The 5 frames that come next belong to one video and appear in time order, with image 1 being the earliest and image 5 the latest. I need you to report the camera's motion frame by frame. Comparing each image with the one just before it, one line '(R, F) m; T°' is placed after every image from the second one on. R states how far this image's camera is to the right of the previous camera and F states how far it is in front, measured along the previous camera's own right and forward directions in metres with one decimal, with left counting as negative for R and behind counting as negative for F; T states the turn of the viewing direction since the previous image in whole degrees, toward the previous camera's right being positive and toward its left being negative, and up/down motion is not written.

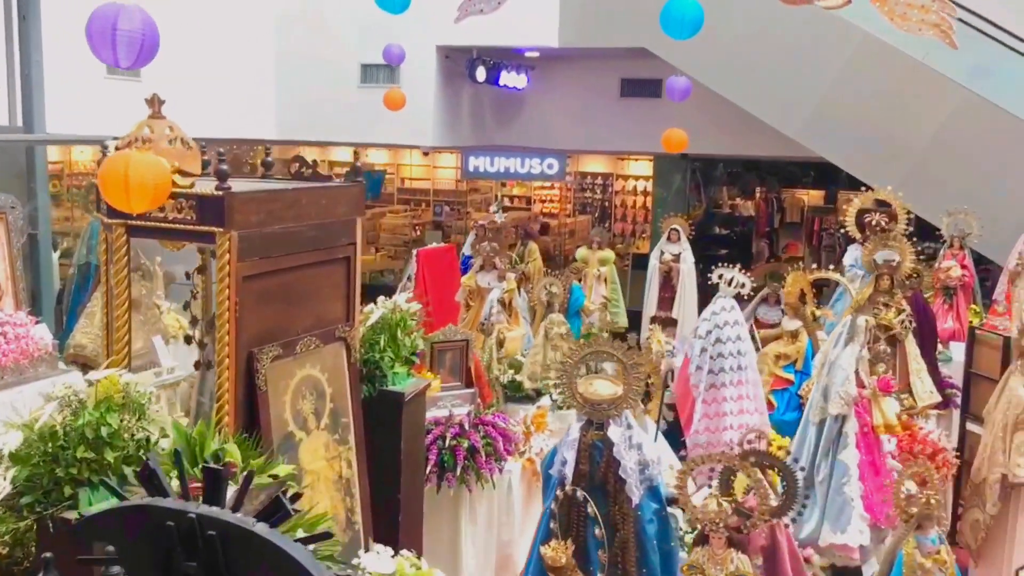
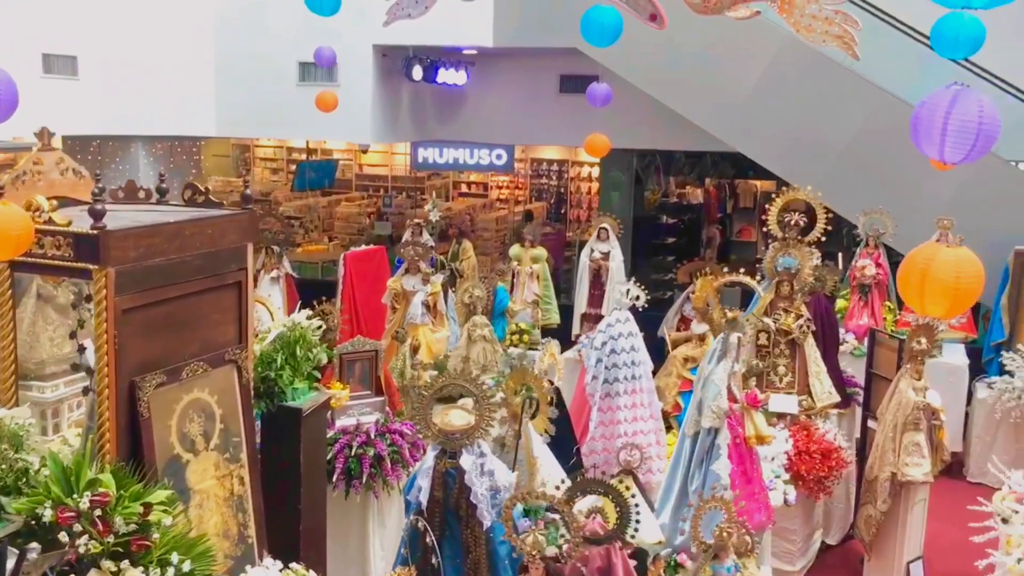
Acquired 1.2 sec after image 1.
(+0.3, -0.1) m; +2°
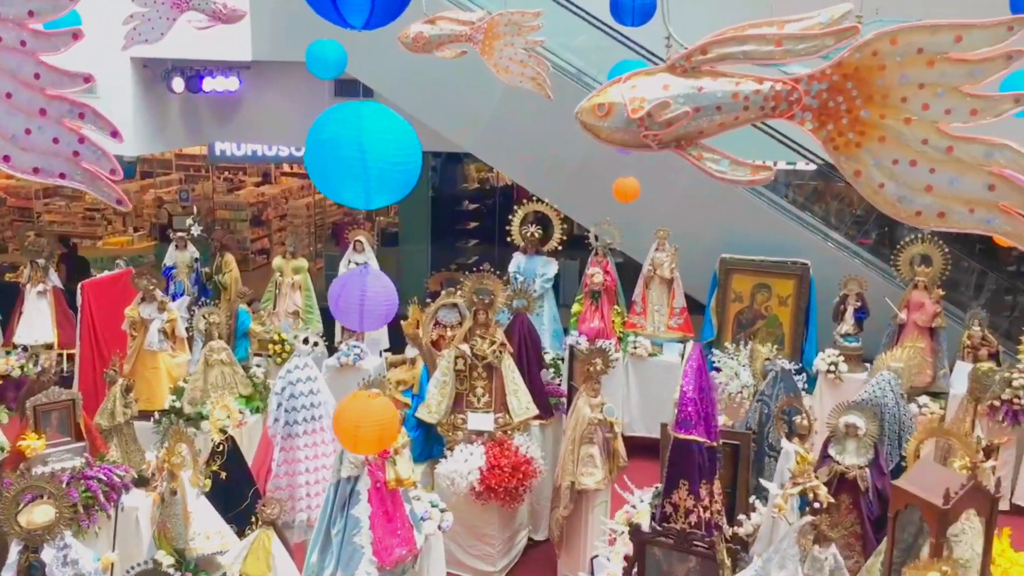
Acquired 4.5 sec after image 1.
(+0.9, -0.4) m; +7°
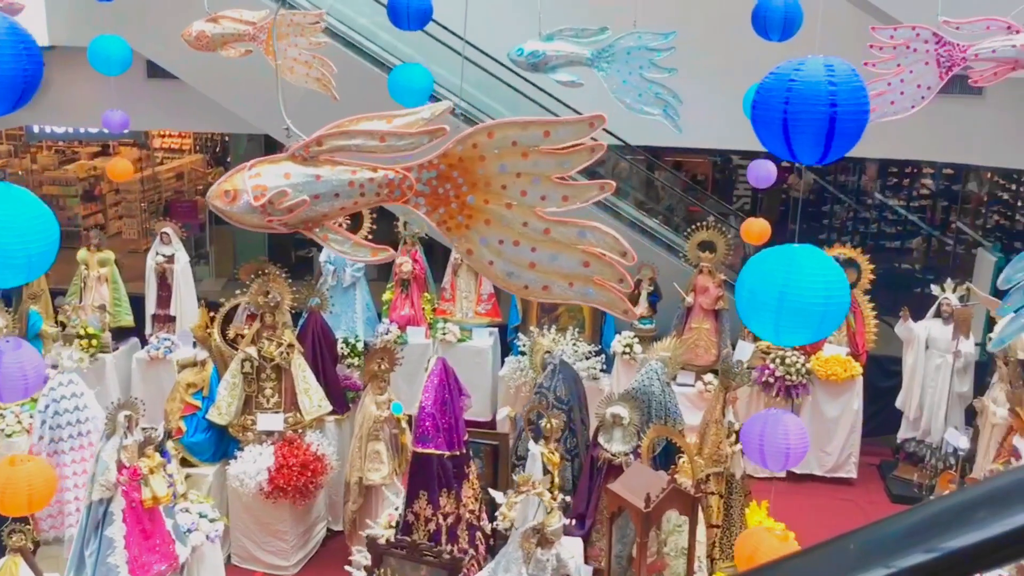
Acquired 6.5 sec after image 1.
(+0.5, -0.2) m; +7°
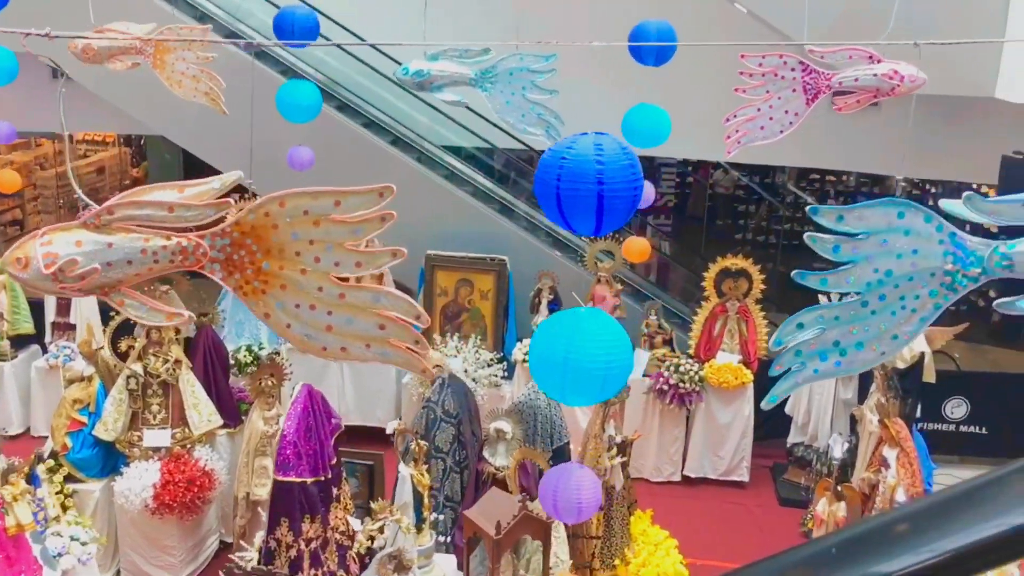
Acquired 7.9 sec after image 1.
(+0.4, -0.1) m; +3°
